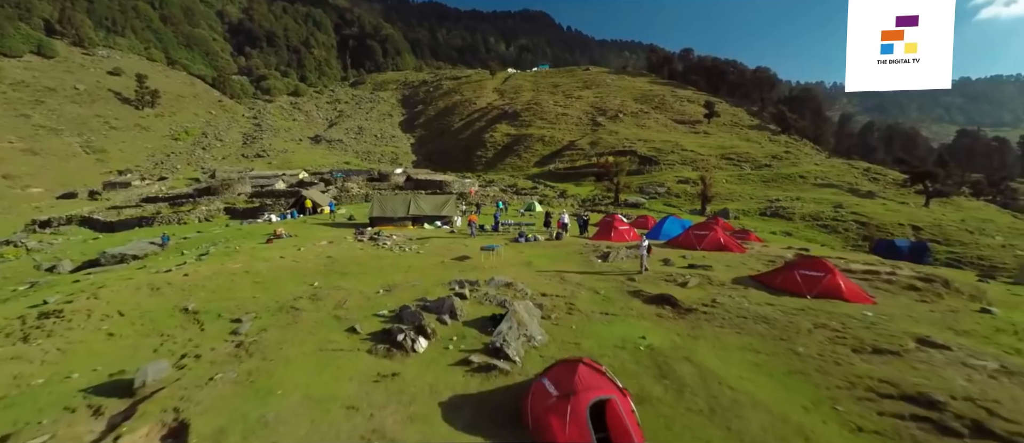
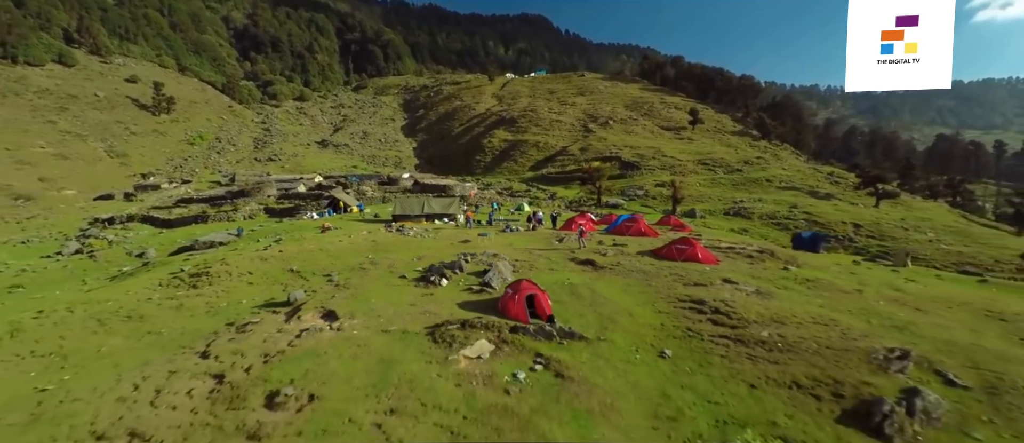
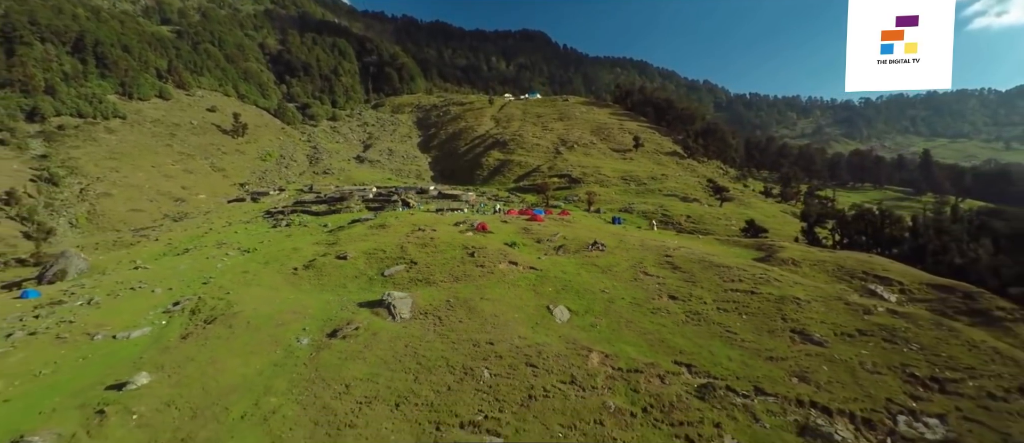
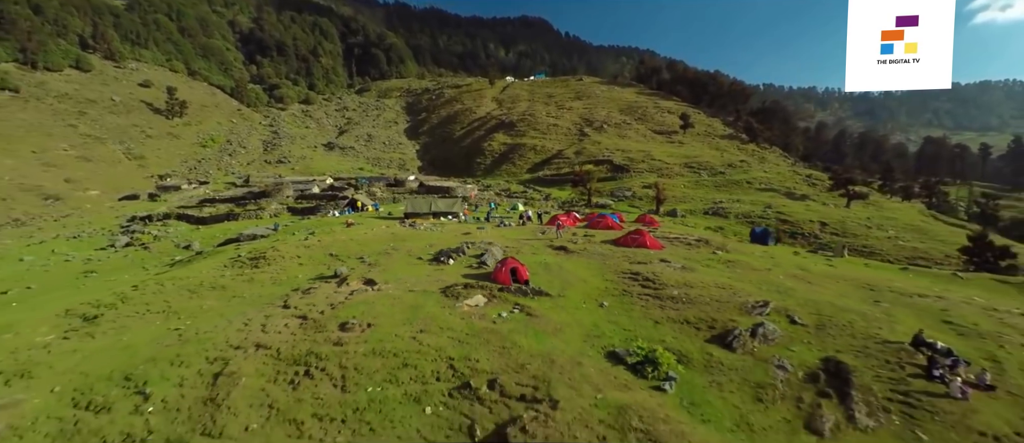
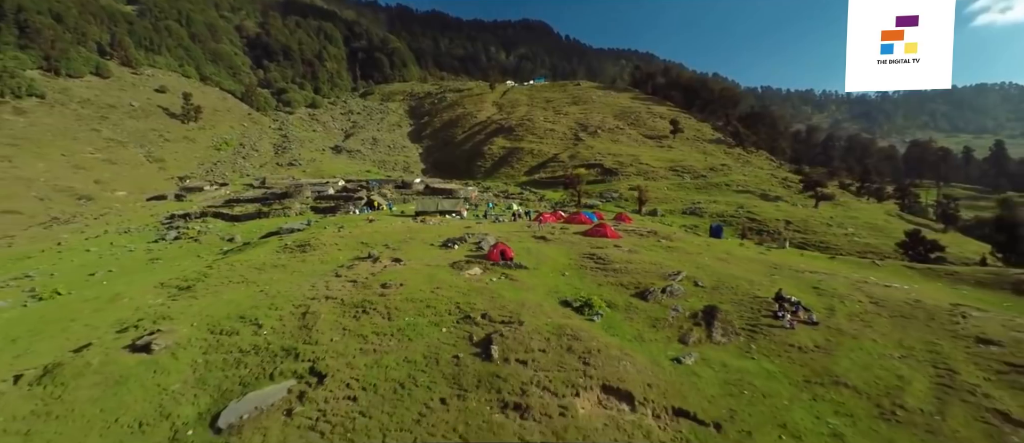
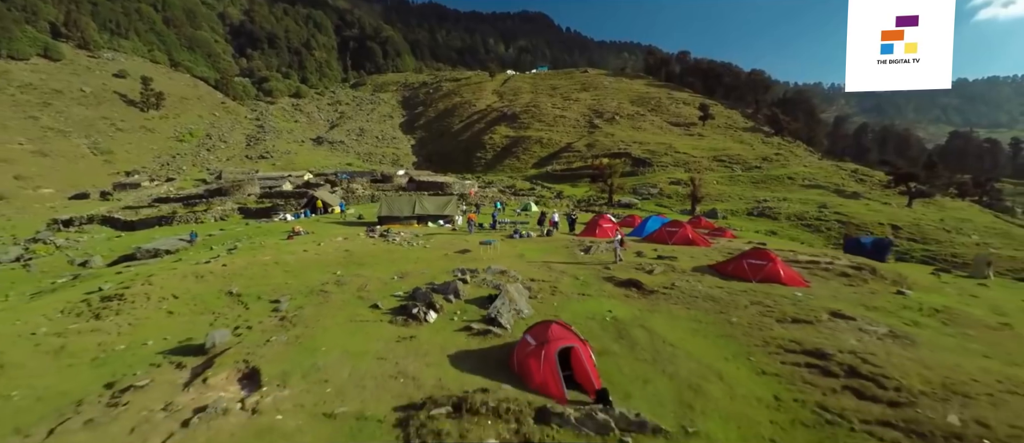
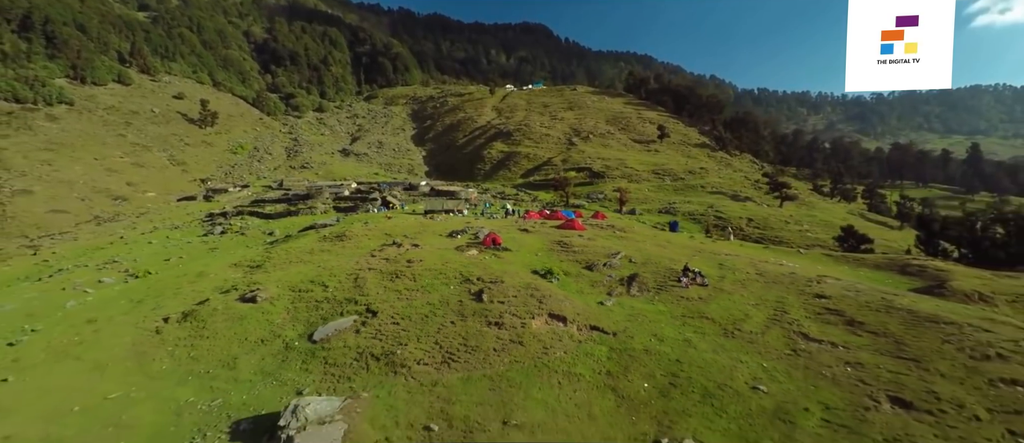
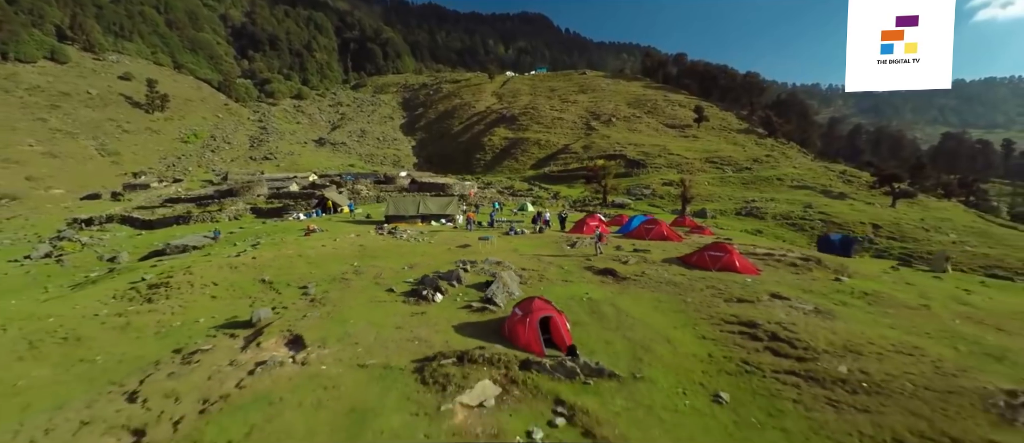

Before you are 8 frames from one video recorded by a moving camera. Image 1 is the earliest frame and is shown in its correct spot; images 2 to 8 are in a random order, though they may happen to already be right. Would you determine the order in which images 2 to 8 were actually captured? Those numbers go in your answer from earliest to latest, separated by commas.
6, 8, 2, 4, 5, 7, 3
